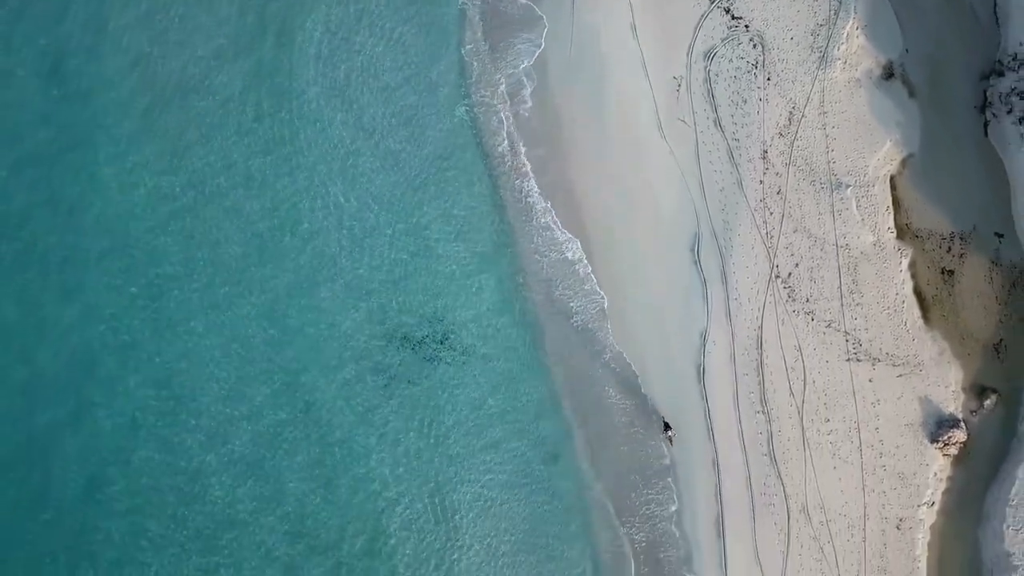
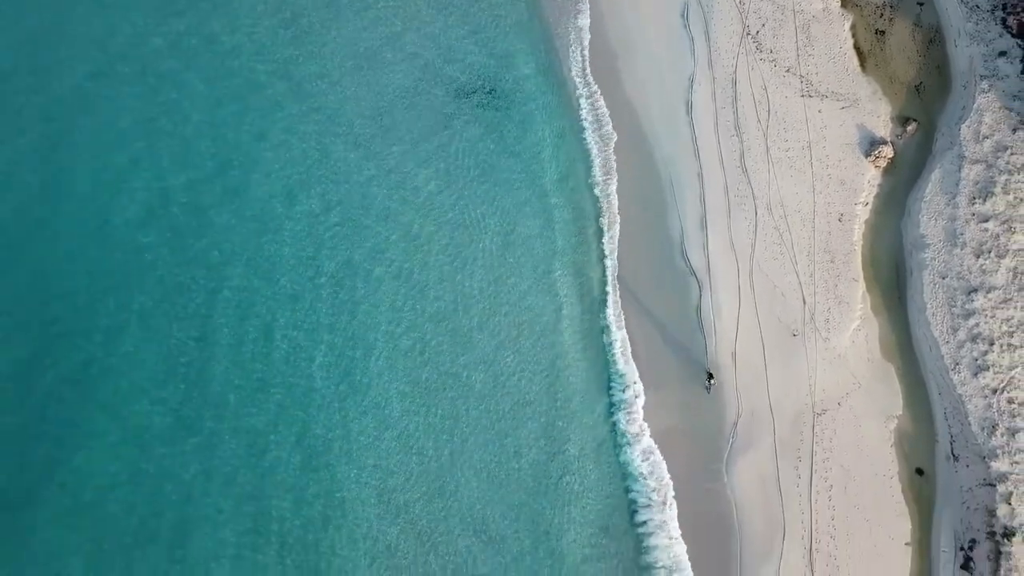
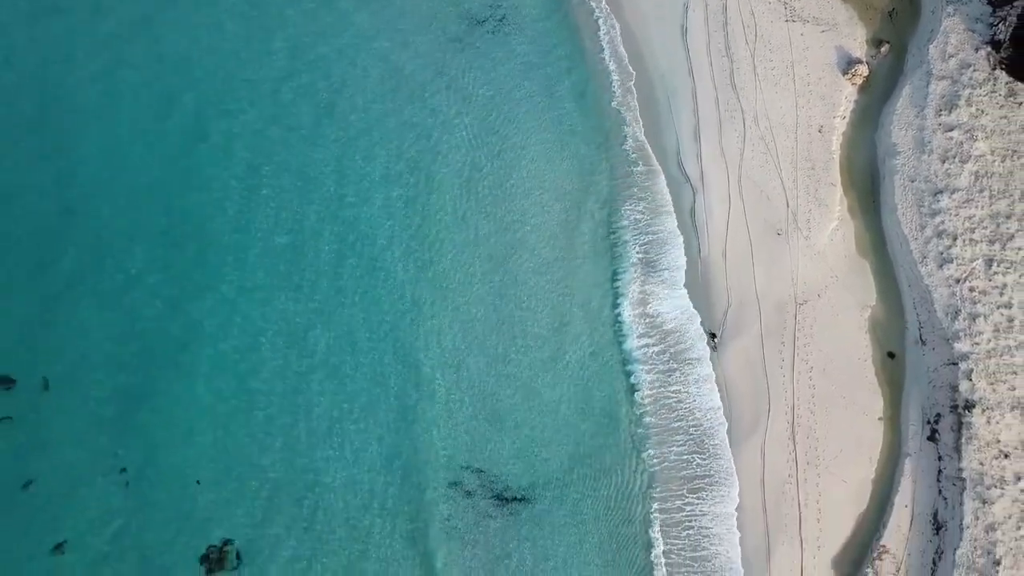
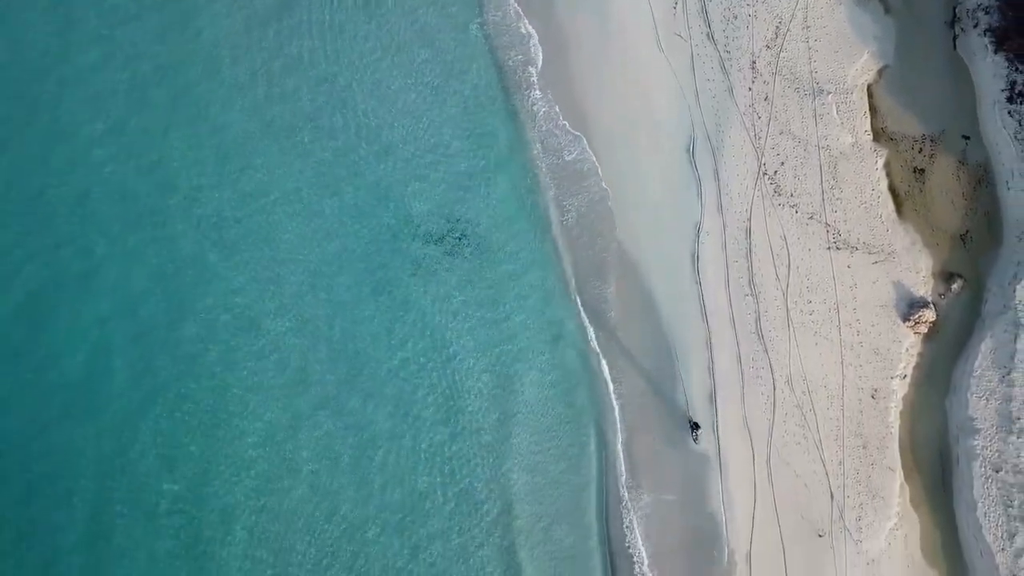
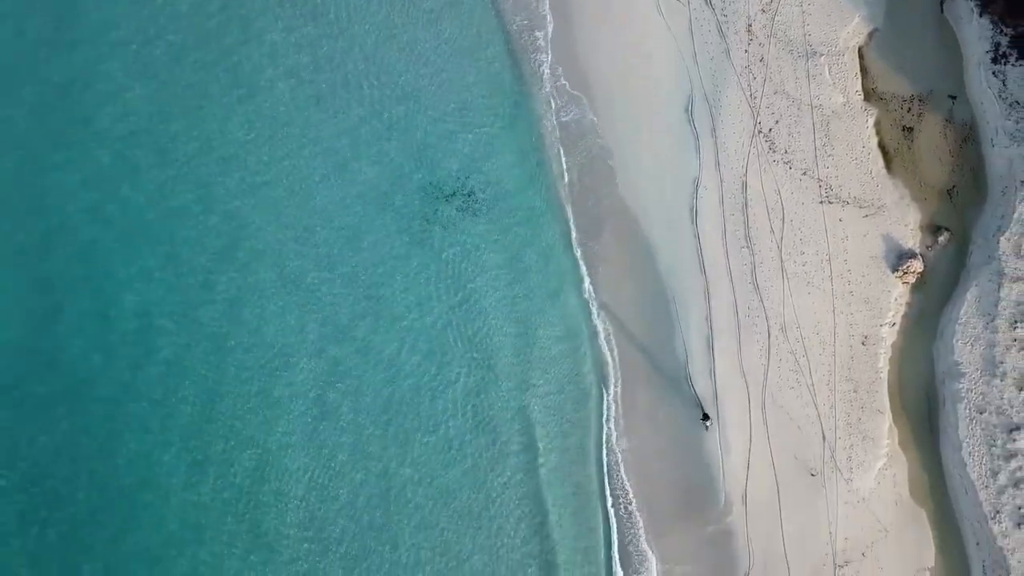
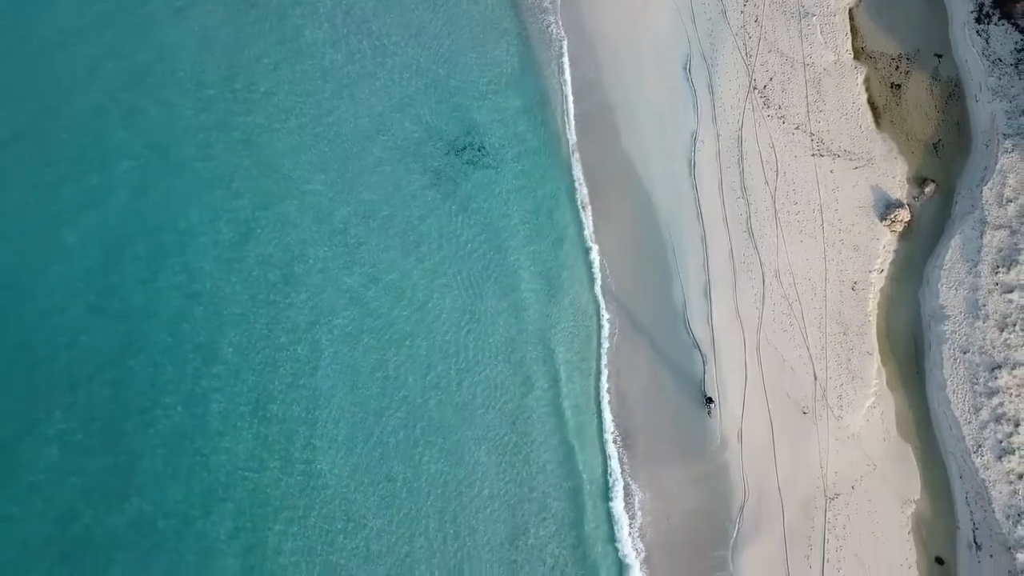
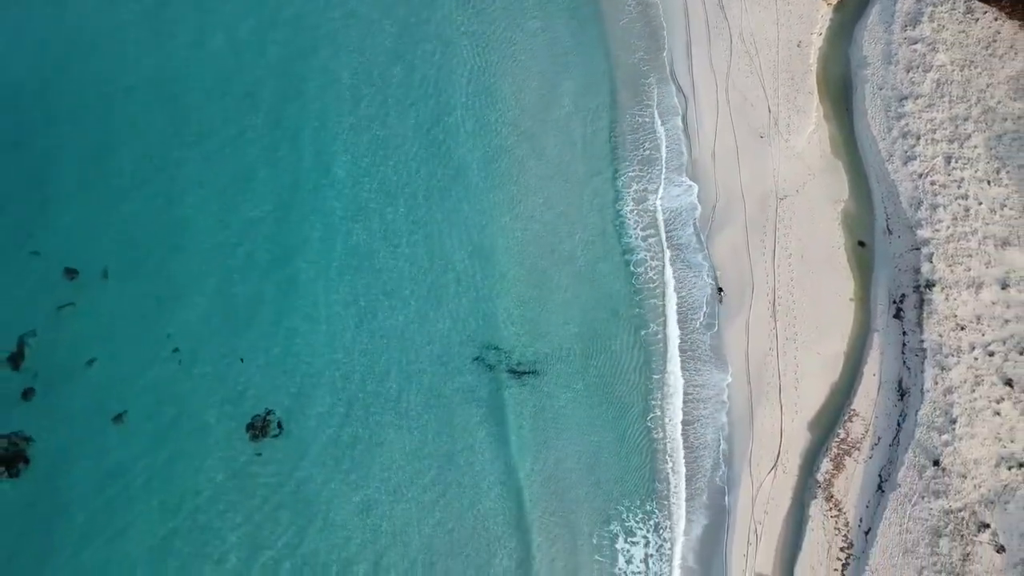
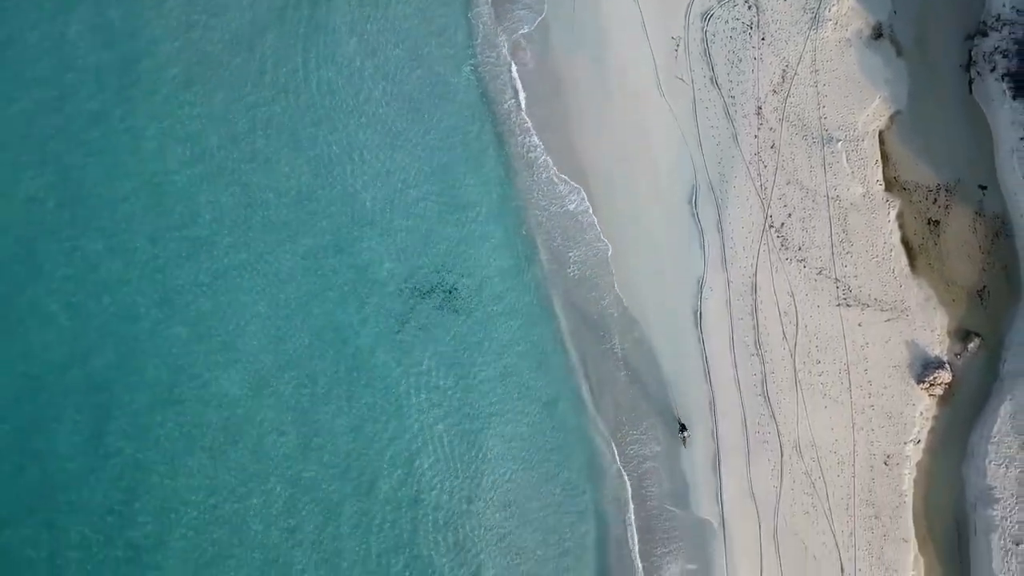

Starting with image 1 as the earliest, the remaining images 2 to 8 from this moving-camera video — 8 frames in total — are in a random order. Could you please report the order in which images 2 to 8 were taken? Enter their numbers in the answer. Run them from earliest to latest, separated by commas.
8, 4, 5, 6, 2, 3, 7
